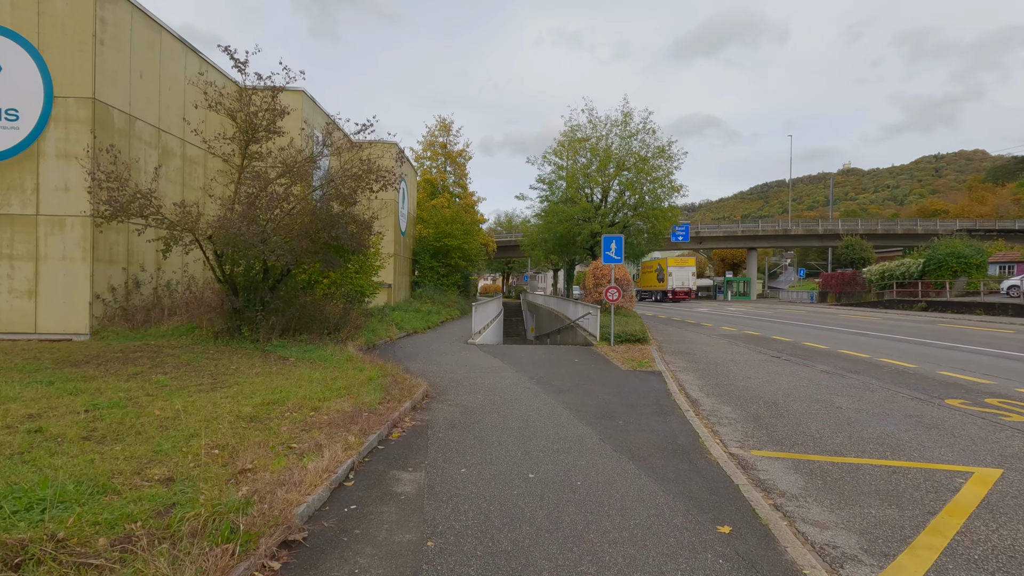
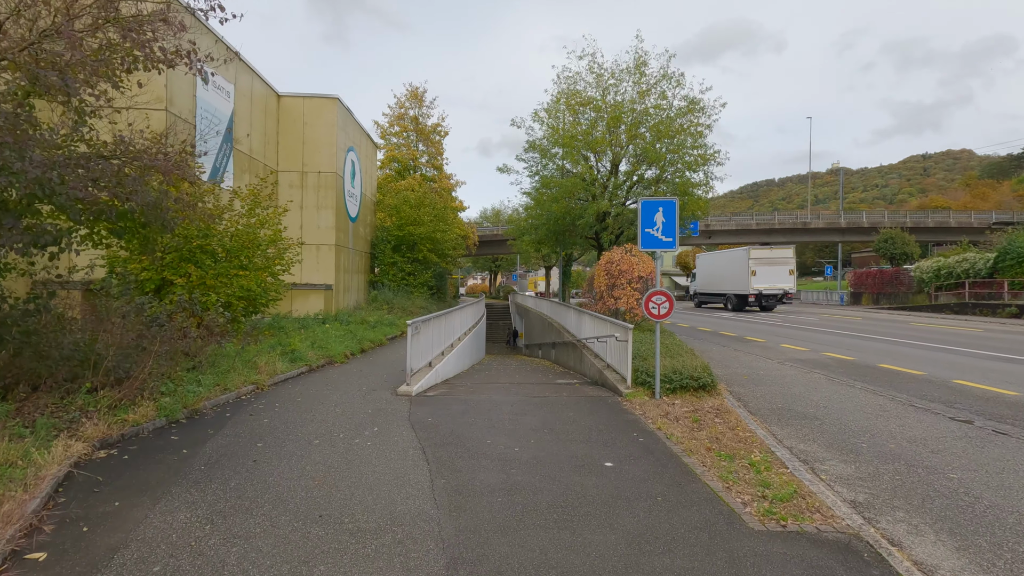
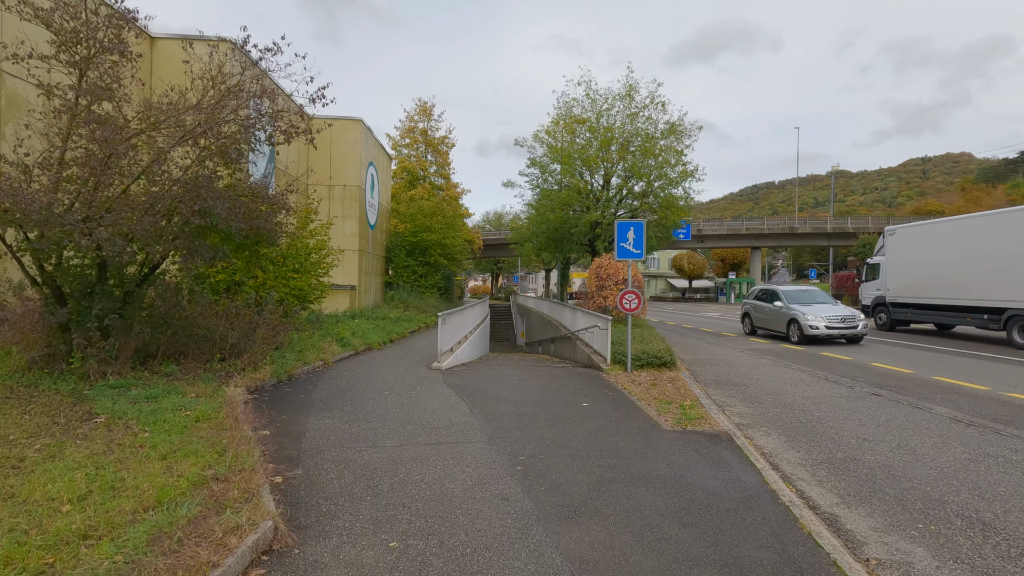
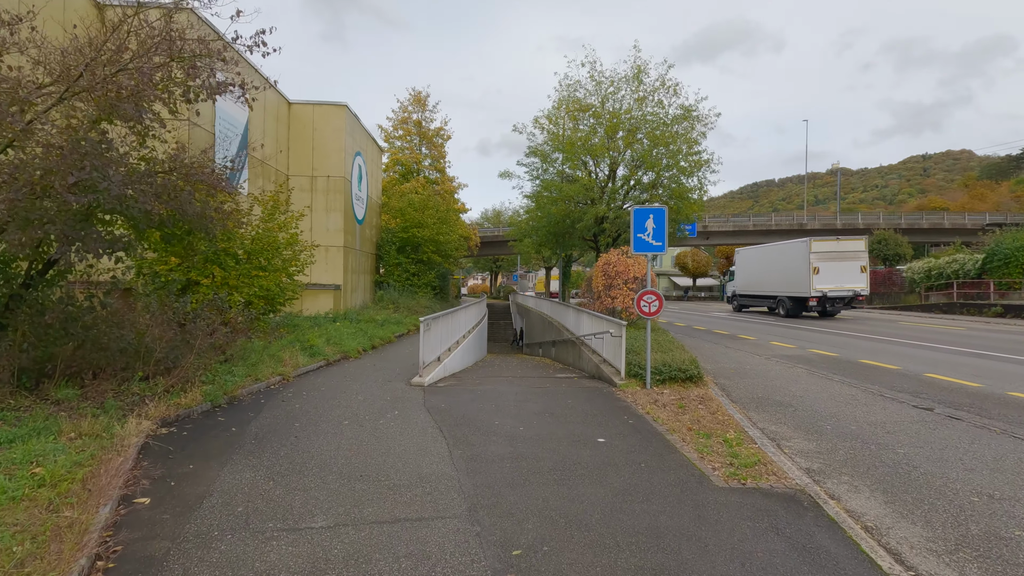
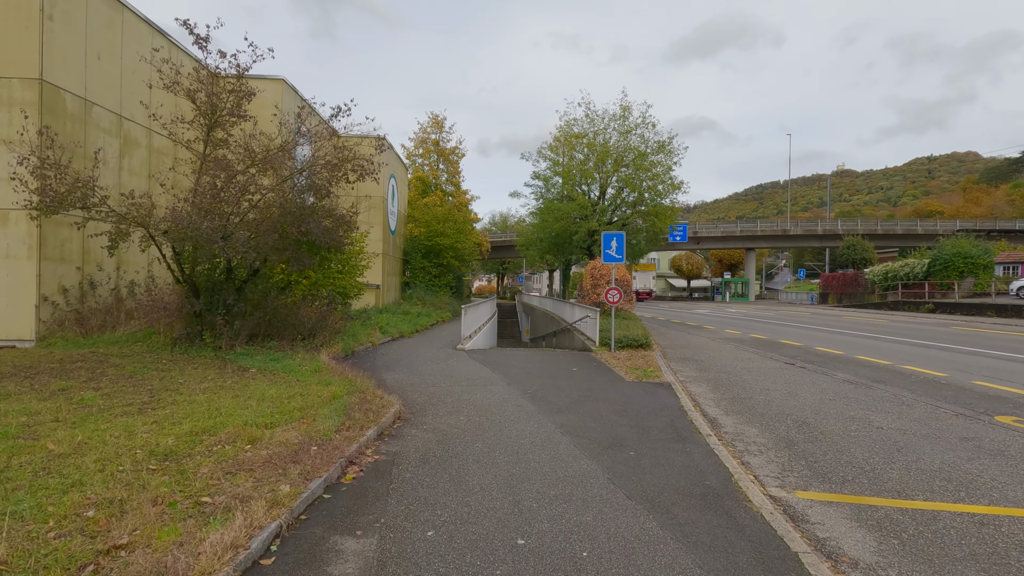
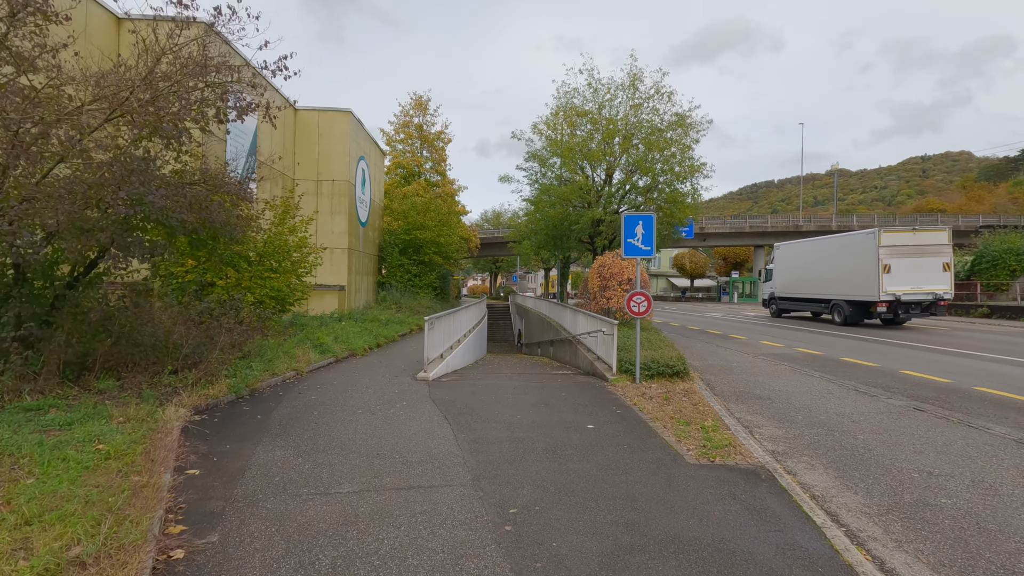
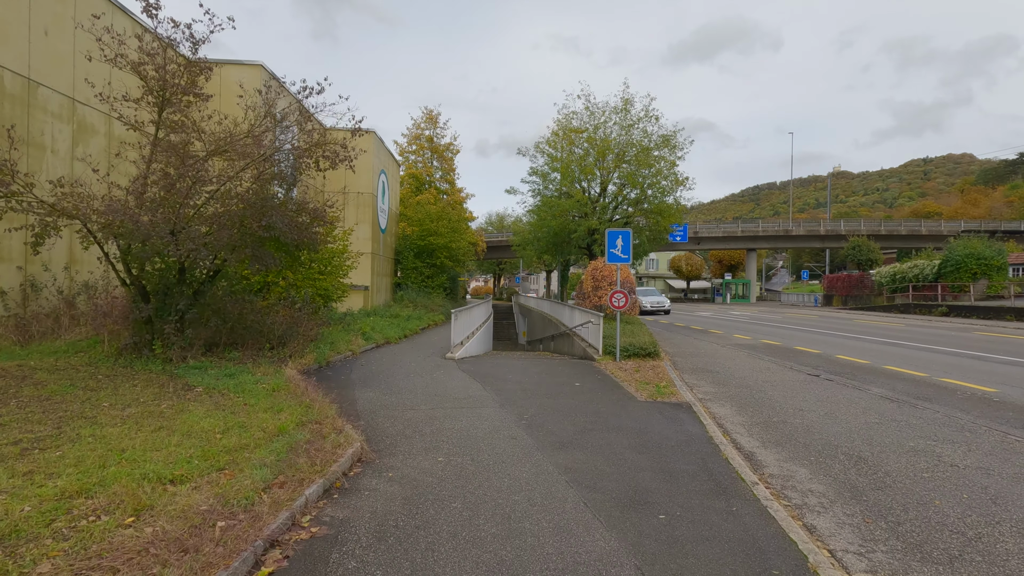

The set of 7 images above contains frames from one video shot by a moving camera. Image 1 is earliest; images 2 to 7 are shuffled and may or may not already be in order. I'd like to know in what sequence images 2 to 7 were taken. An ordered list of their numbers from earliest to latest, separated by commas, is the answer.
5, 7, 3, 6, 4, 2
